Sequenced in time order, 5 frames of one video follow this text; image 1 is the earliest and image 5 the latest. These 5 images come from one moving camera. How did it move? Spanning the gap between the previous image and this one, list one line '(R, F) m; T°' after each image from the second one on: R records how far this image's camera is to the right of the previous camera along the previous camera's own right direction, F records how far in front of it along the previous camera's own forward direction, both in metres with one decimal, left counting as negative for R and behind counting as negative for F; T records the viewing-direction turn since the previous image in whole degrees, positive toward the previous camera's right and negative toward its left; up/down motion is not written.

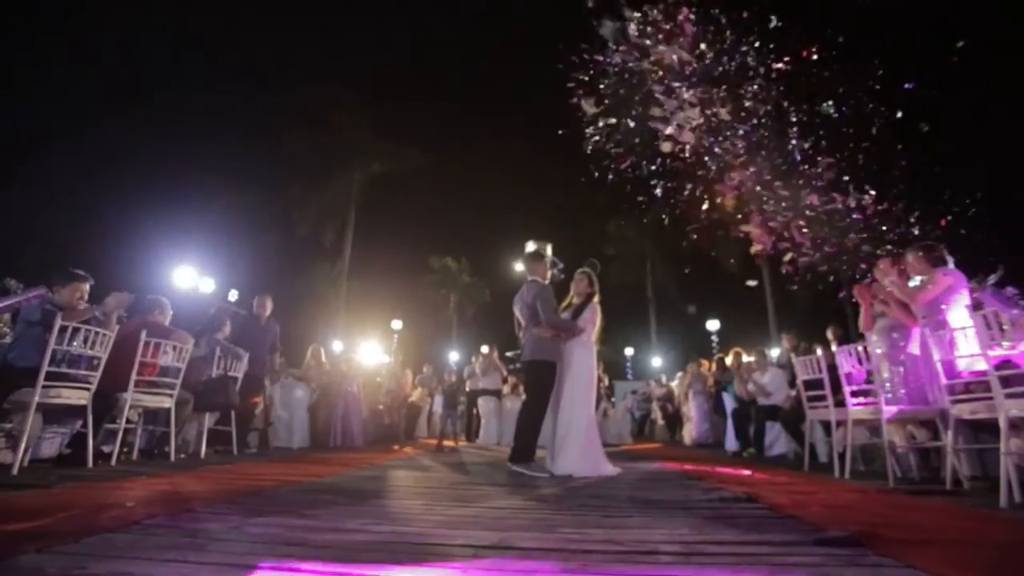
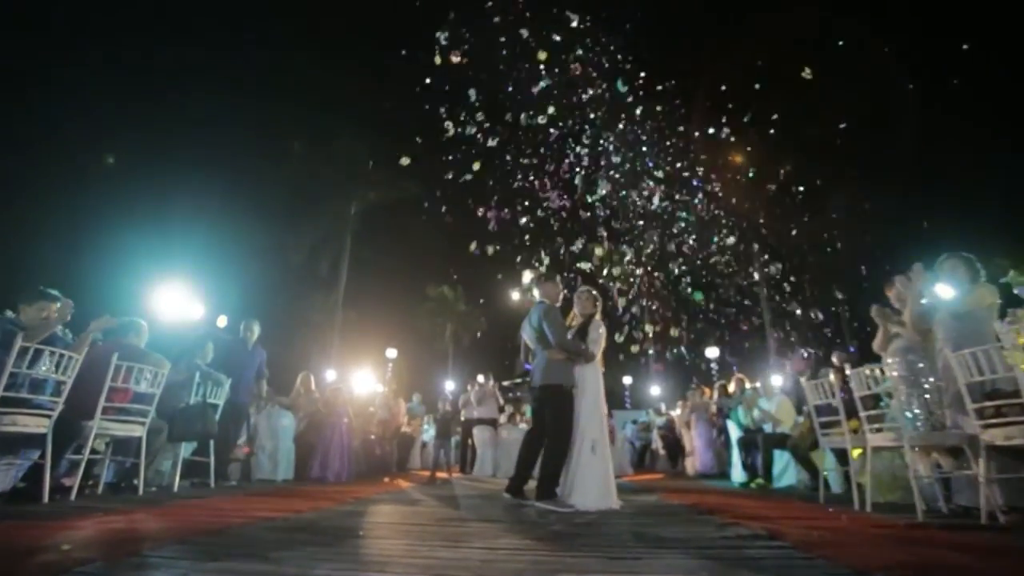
(0.0, +0.3) m; 0°
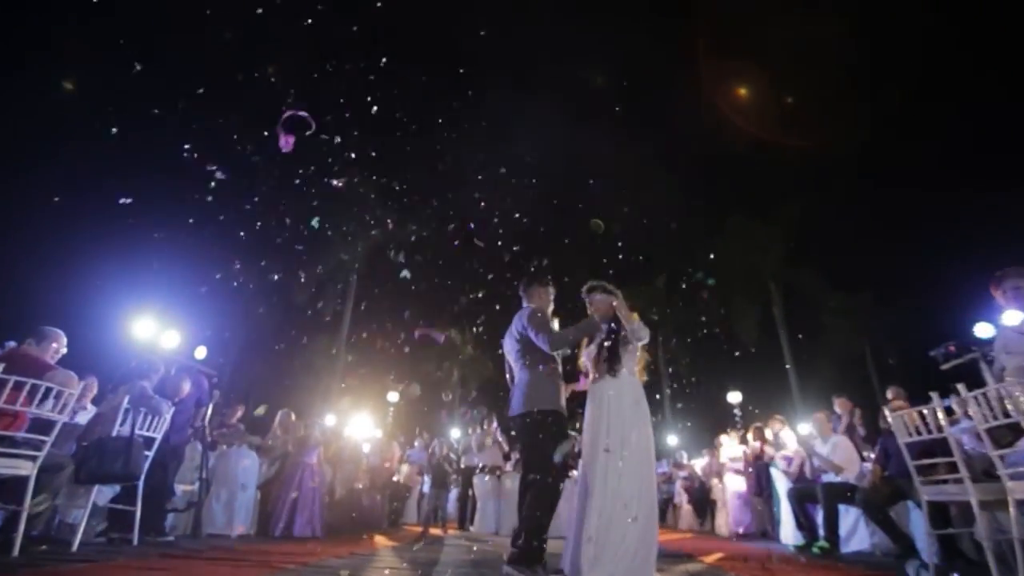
(0.0, +1.3) m; -1°
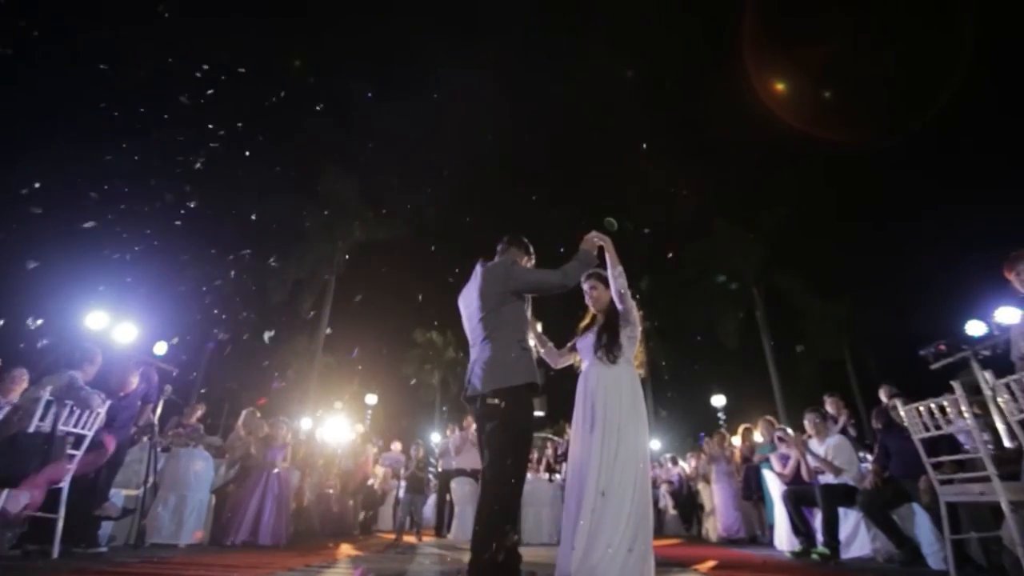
(+0.1, +0.5) m; +1°
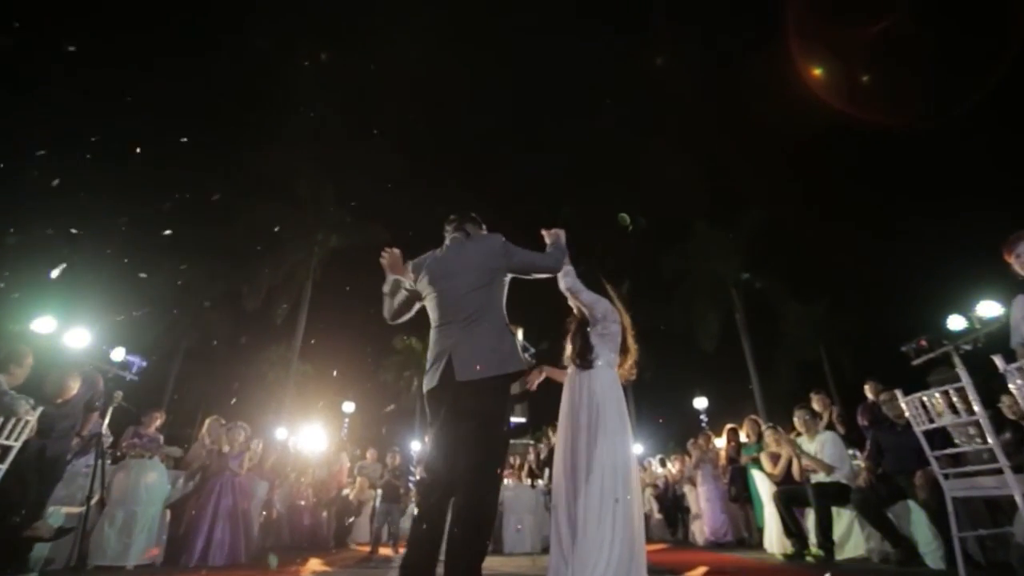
(+0.1, +0.4) m; +2°
